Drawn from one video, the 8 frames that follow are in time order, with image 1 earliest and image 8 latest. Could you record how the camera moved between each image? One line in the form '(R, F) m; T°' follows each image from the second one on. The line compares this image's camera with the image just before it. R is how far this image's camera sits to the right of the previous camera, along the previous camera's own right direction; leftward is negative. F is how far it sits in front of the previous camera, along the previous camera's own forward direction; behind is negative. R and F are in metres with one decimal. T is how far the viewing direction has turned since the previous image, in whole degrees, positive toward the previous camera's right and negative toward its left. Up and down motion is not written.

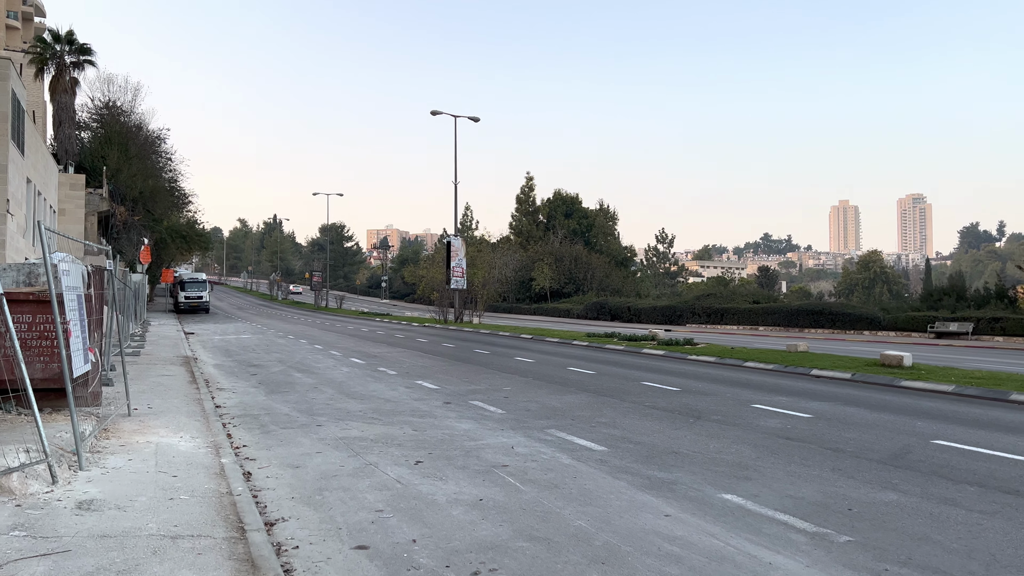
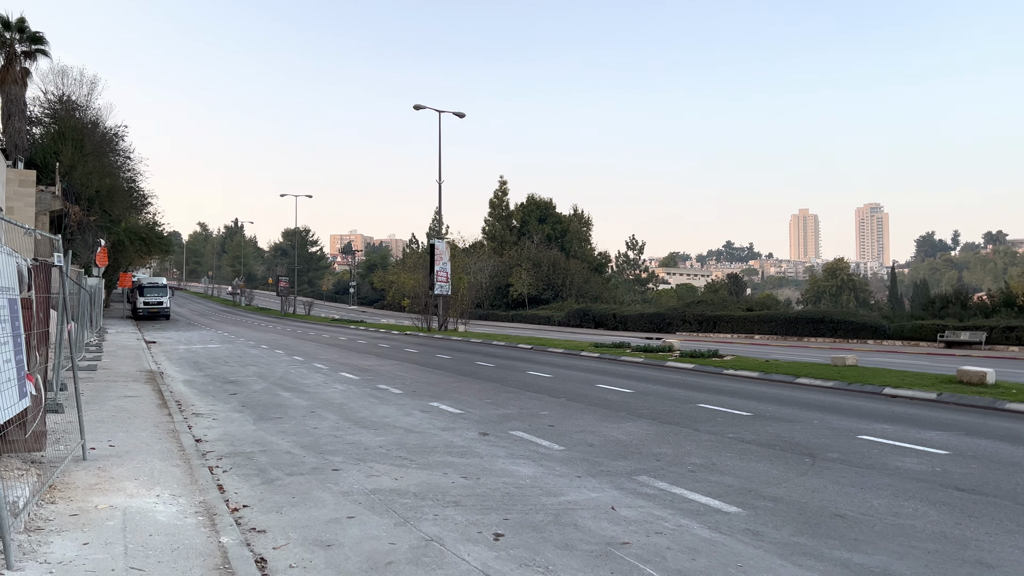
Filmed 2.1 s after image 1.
(-1.1, +2.3) m; +3°
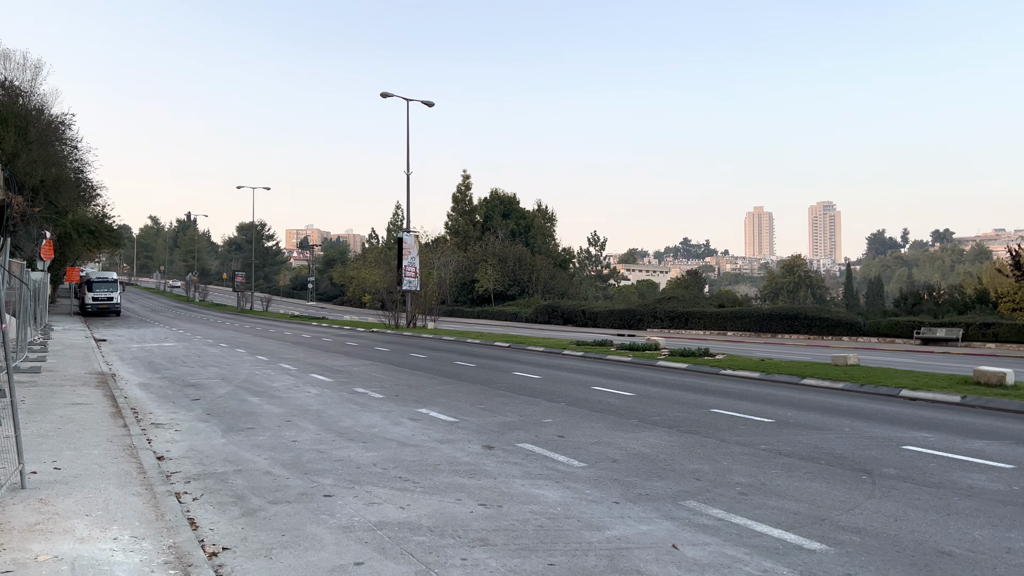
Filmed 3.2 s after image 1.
(-0.6, +1.2) m; +3°
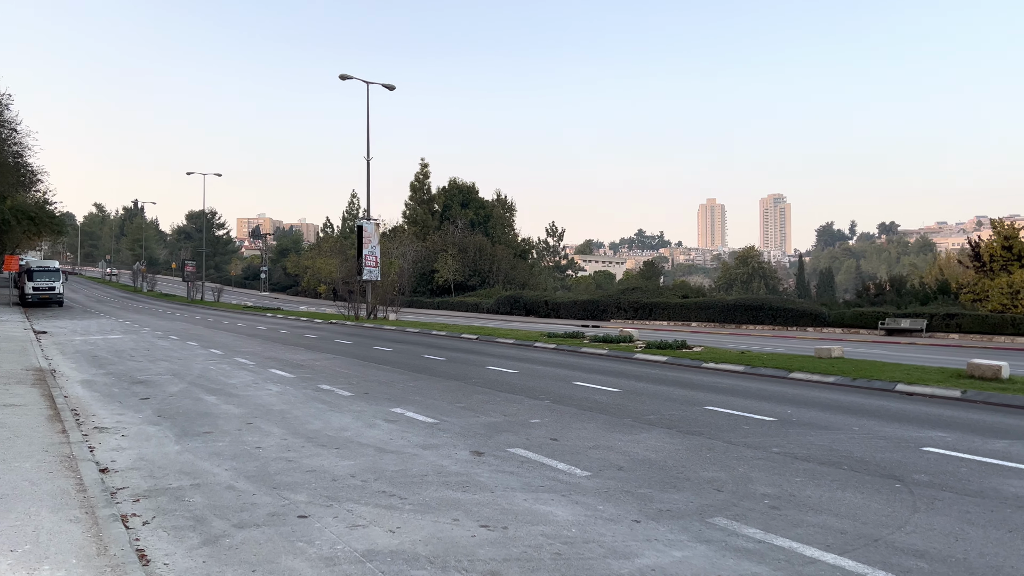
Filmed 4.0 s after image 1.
(-0.4, +0.9) m; +3°
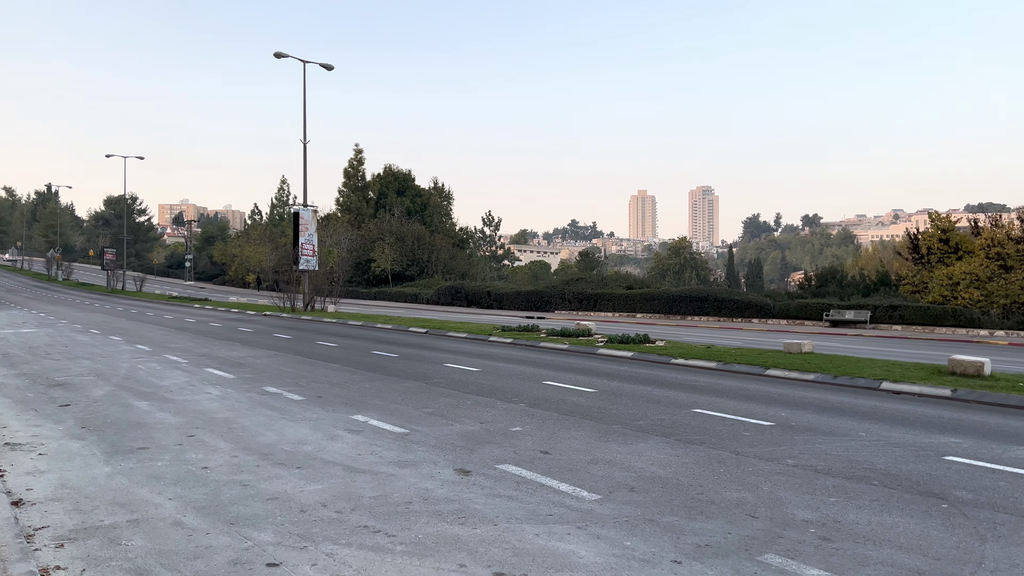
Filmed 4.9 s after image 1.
(-0.5, +1.0) m; +5°
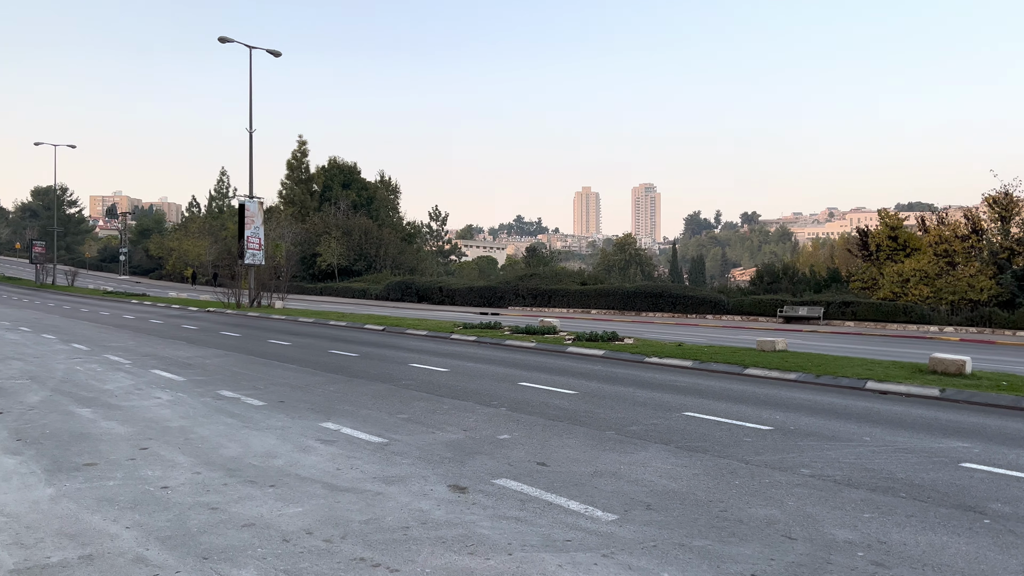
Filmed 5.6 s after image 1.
(-0.5, +0.7) m; +4°
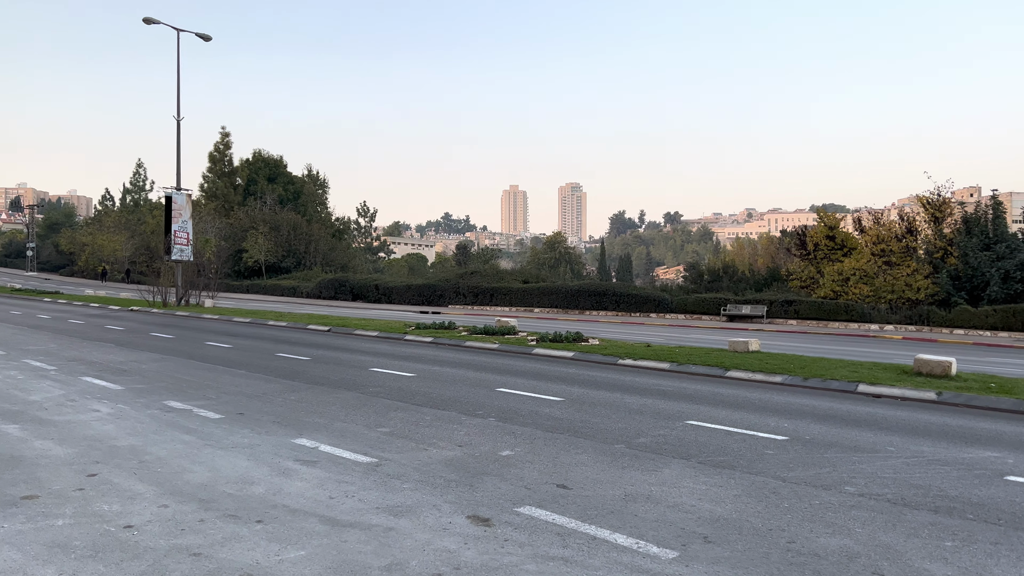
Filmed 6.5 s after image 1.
(-0.7, +0.9) m; +5°
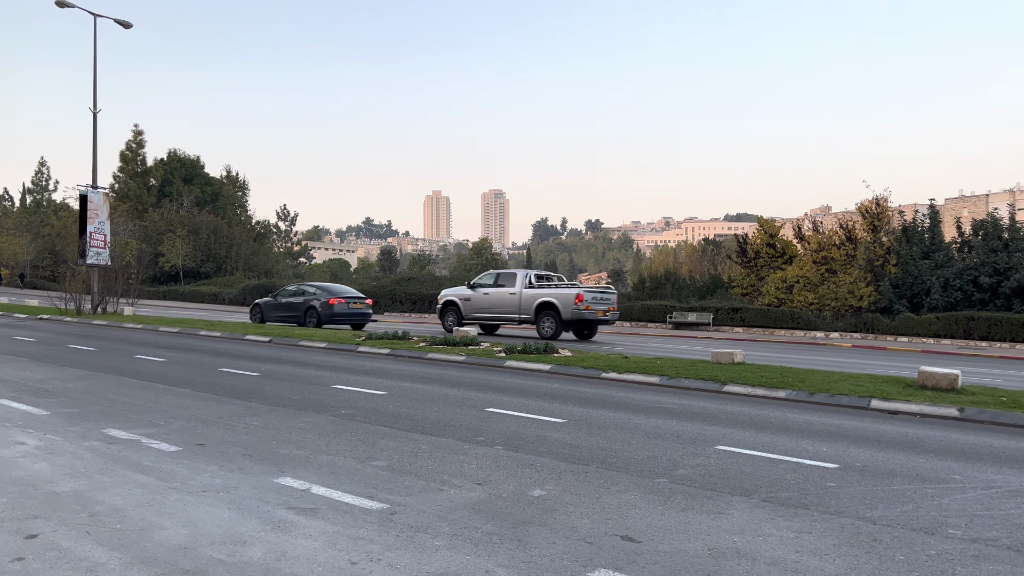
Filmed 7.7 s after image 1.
(-0.9, +1.2) m; +6°
